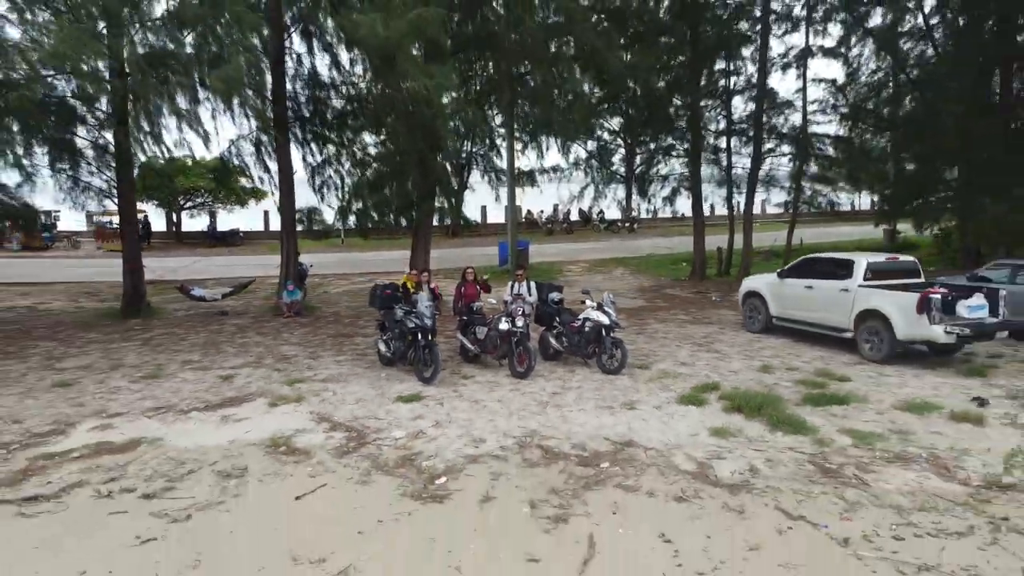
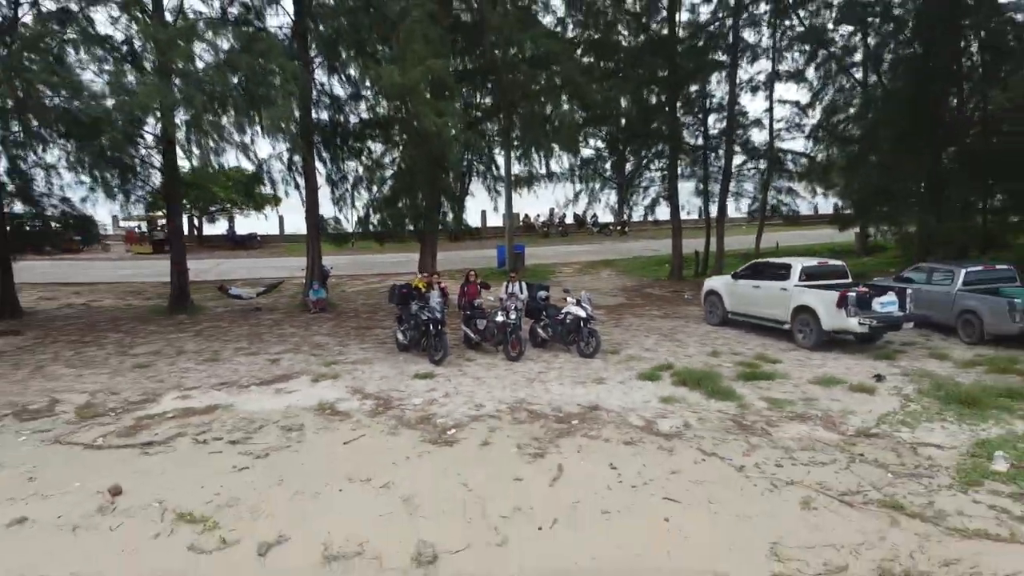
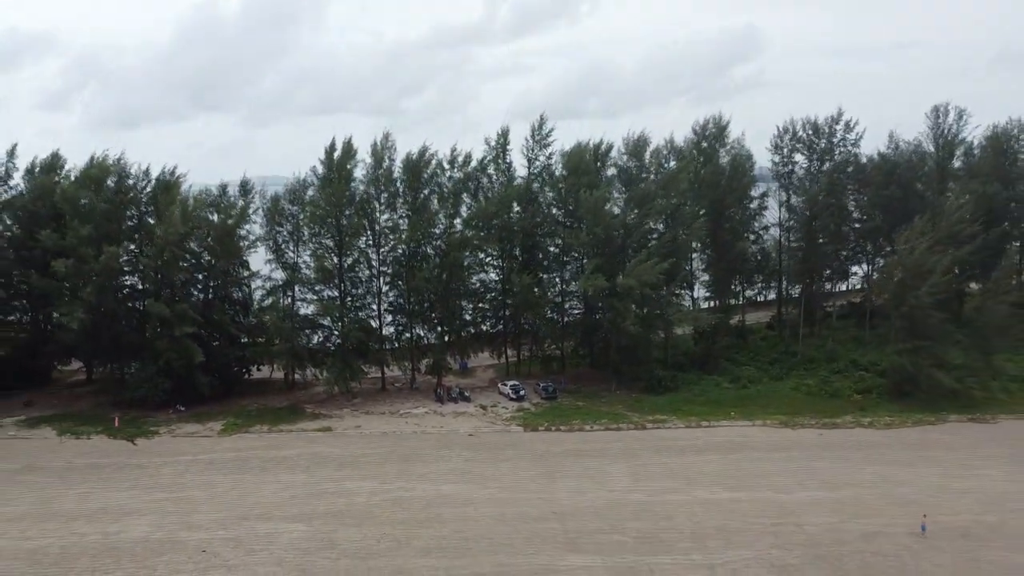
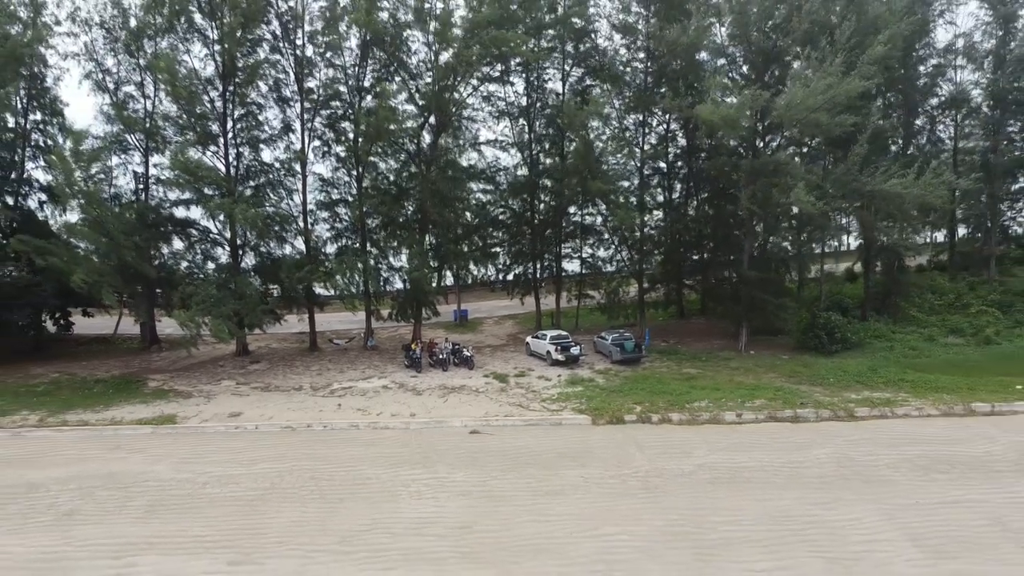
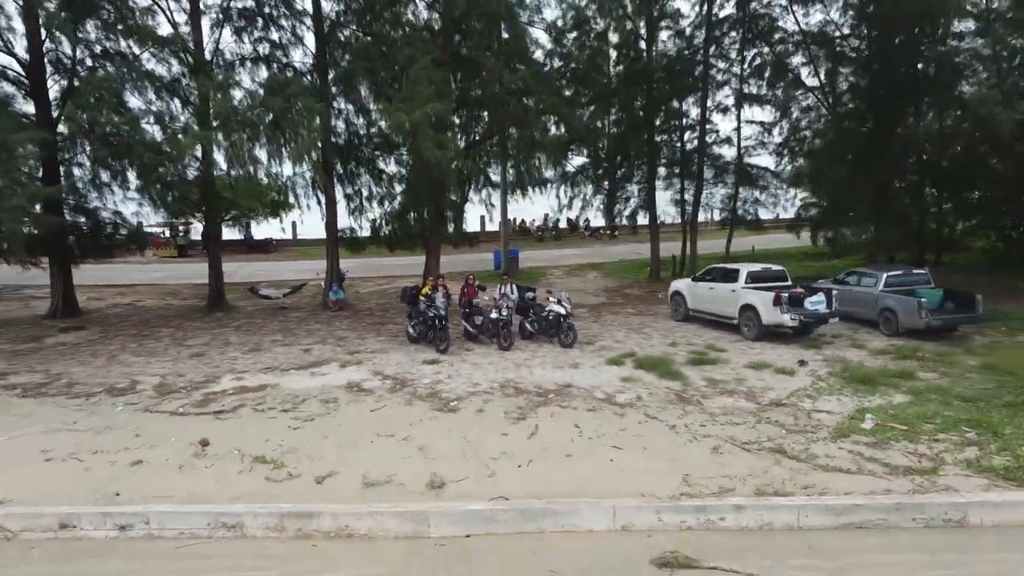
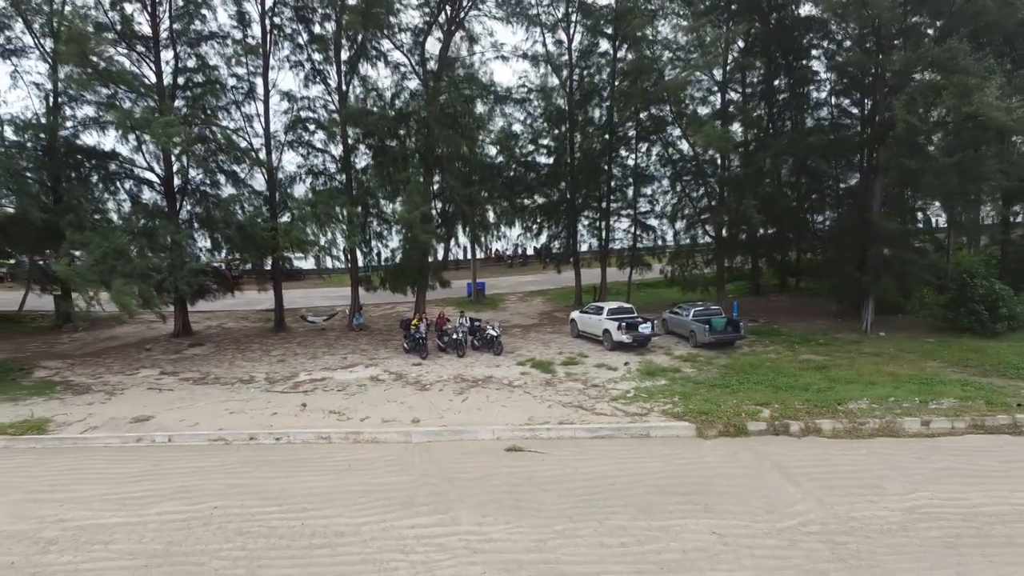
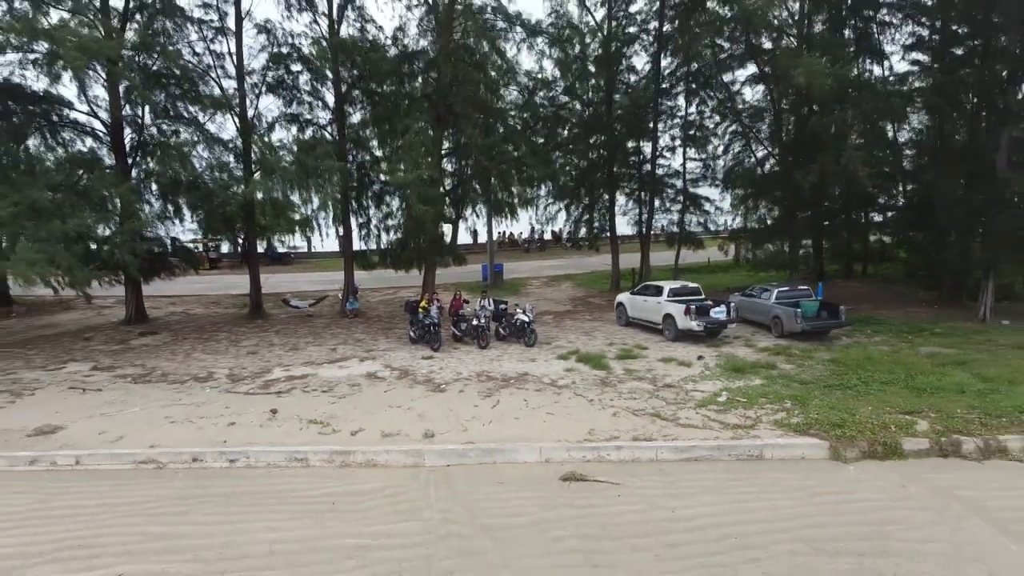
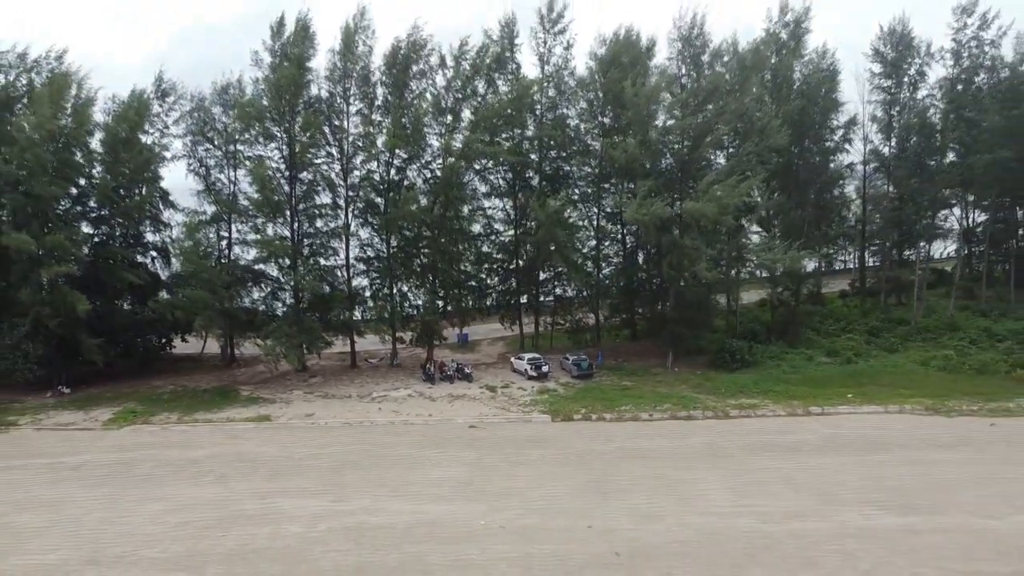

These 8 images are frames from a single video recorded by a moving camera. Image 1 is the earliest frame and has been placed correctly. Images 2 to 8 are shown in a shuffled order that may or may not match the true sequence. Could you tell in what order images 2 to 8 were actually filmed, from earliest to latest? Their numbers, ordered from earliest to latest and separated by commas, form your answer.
2, 5, 7, 6, 4, 8, 3
